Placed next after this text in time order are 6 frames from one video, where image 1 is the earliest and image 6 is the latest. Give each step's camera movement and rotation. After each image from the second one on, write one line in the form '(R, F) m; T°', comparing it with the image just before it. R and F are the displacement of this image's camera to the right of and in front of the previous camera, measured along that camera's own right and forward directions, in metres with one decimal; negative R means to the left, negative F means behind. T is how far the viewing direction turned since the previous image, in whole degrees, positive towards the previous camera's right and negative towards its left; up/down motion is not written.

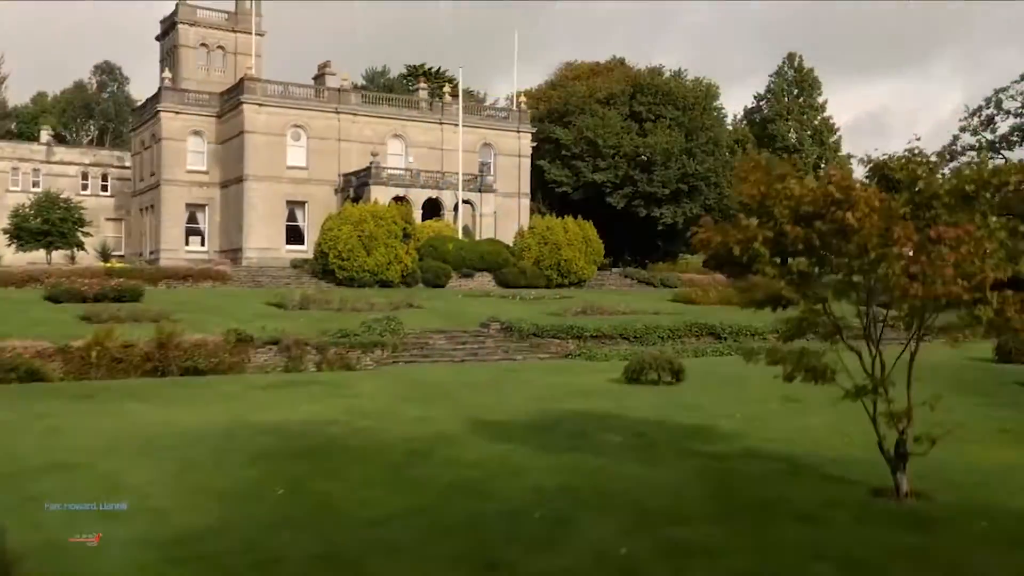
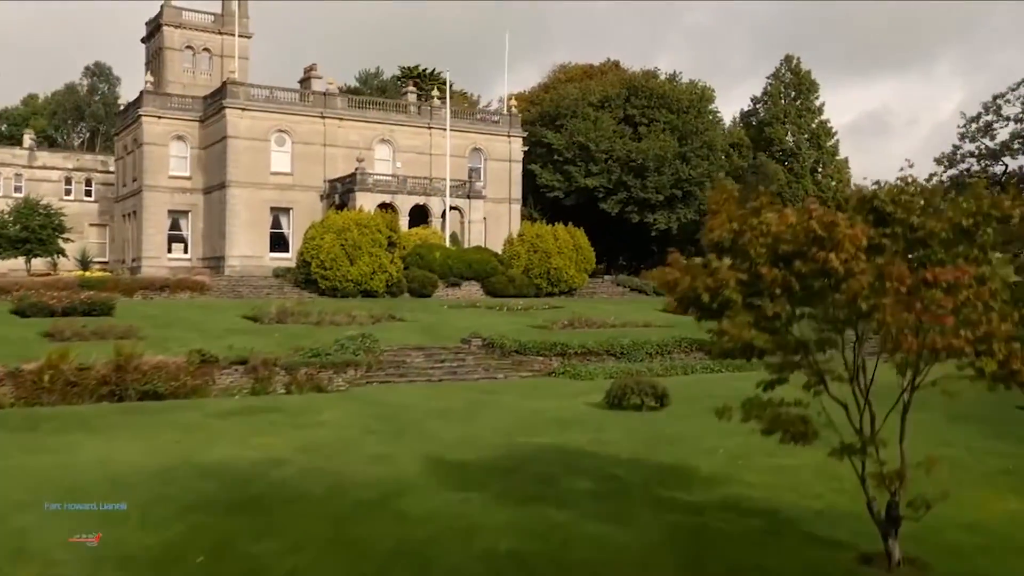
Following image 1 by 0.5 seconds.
(+0.4, +0.9) m; 0°
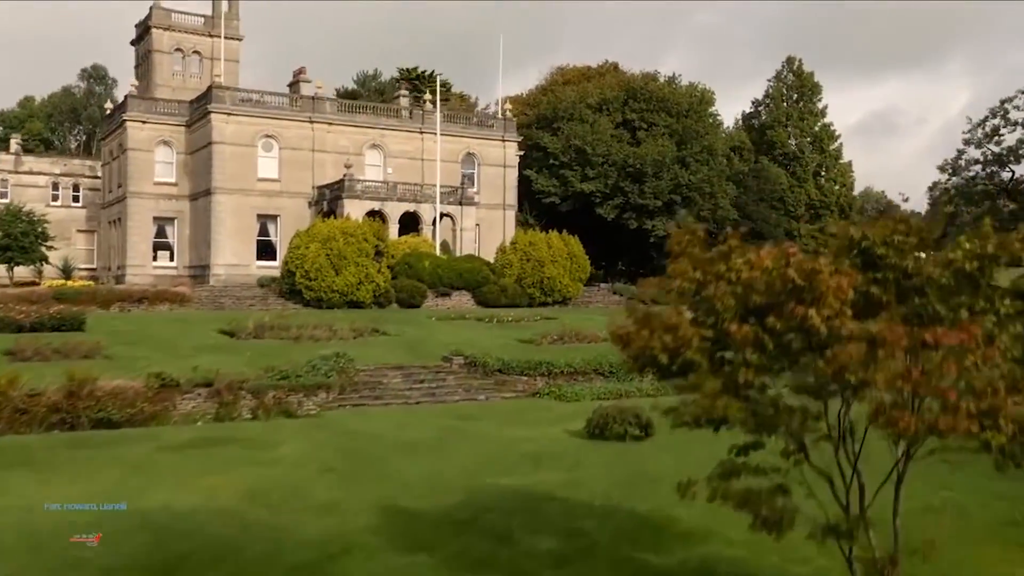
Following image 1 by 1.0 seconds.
(+0.5, +1.0) m; 0°
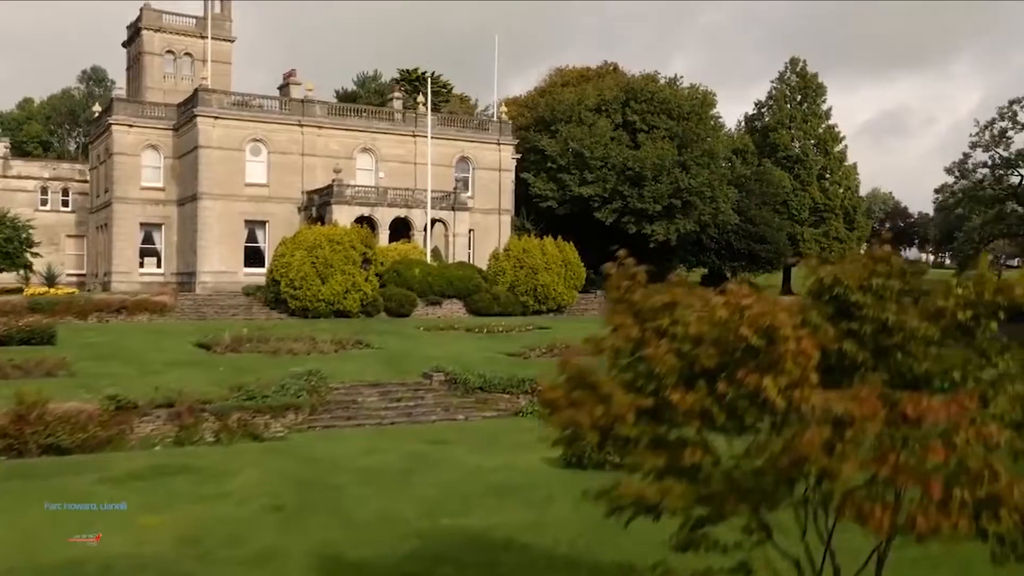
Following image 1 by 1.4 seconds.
(+0.5, +0.9) m; 0°
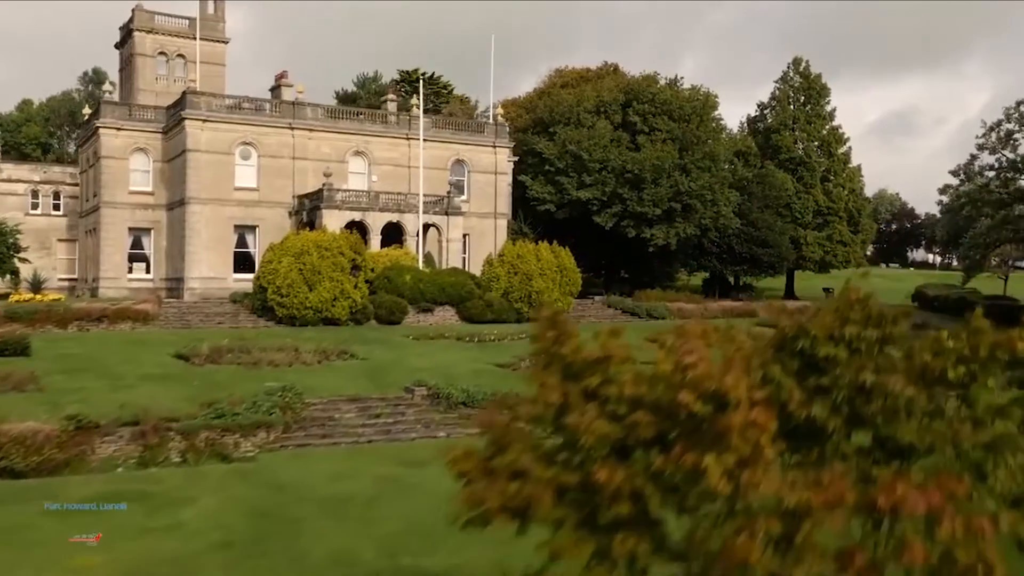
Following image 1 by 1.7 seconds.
(+0.4, +0.8) m; 0°
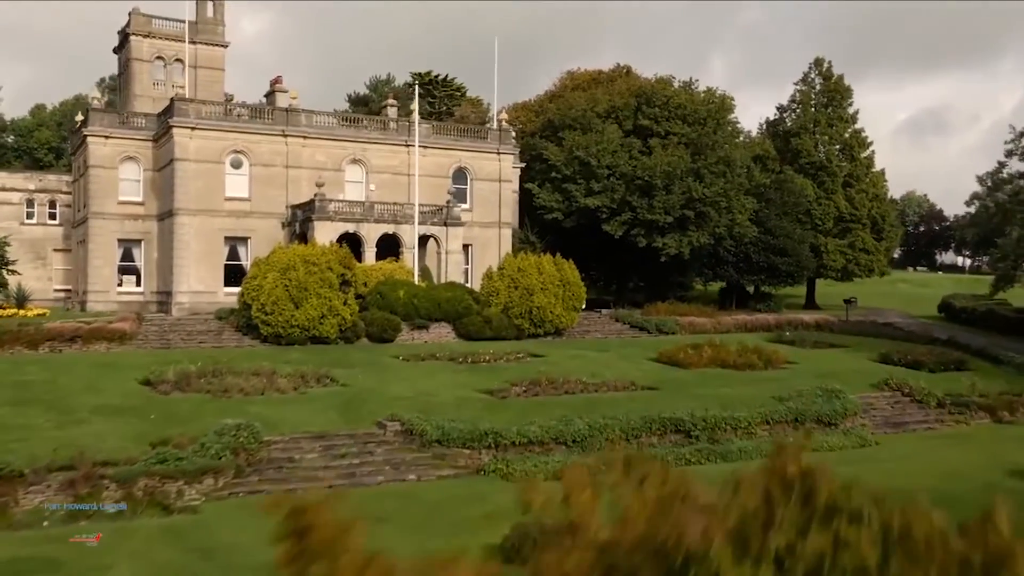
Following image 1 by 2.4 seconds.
(+0.8, +1.6) m; -1°
